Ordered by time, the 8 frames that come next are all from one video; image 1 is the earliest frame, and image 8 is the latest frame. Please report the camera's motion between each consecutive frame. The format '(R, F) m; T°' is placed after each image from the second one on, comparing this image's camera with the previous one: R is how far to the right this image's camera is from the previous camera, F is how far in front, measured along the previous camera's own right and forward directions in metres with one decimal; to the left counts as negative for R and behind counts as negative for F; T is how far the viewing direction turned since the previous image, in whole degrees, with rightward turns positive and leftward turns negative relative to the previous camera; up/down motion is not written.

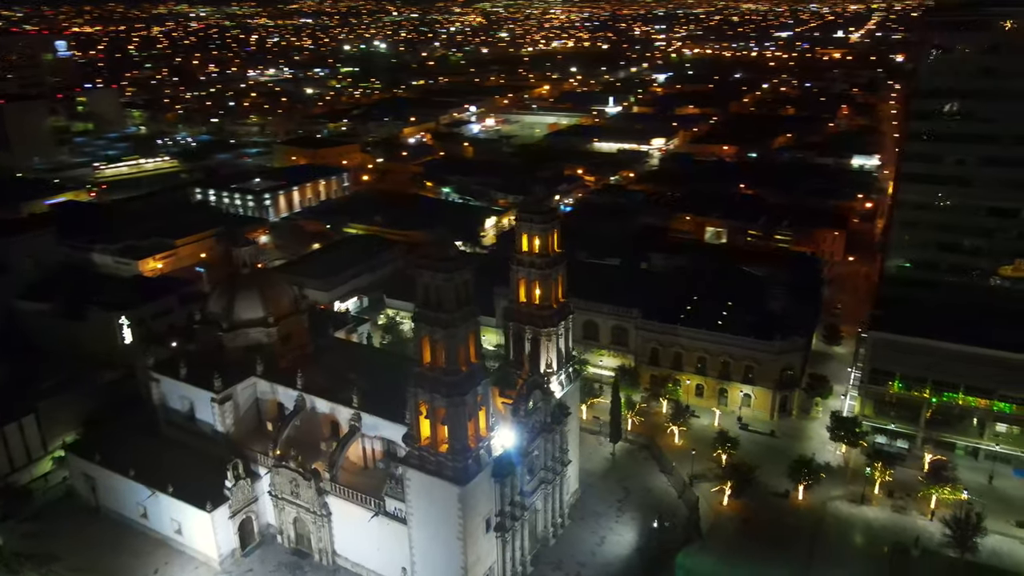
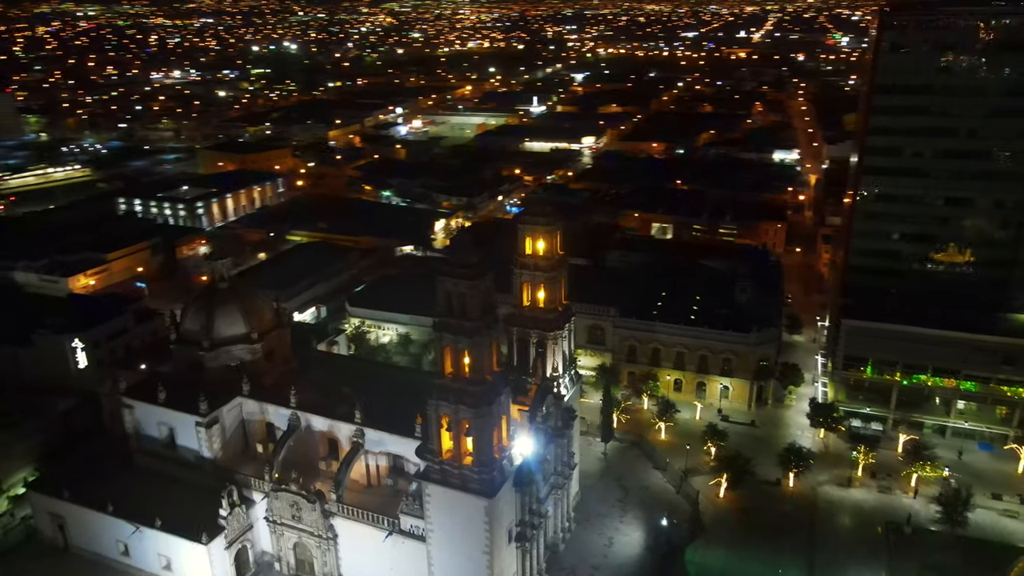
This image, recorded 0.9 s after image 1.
(-4.0, +0.9) m; +6°
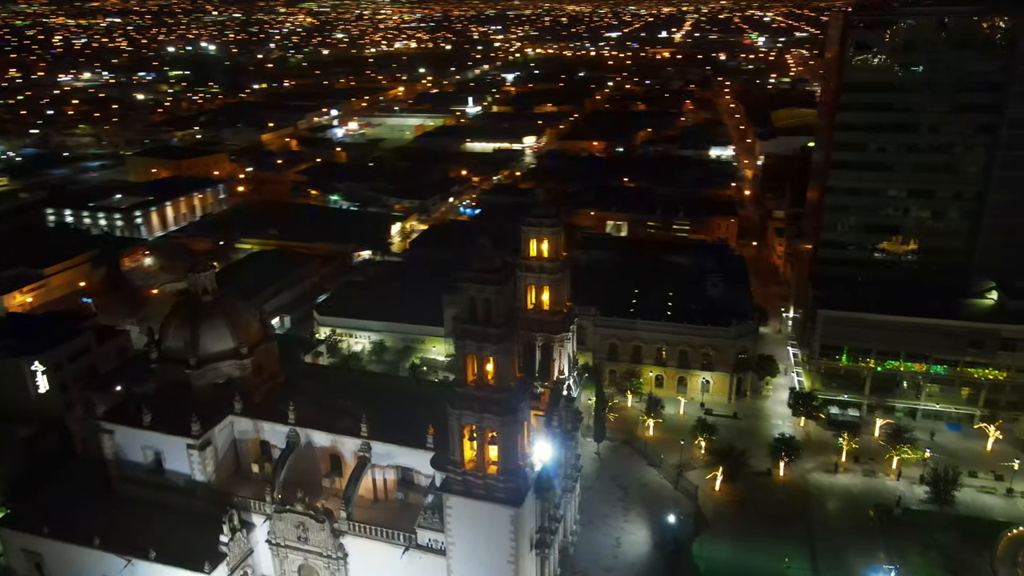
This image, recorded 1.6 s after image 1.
(-3.4, +0.7) m; +5°
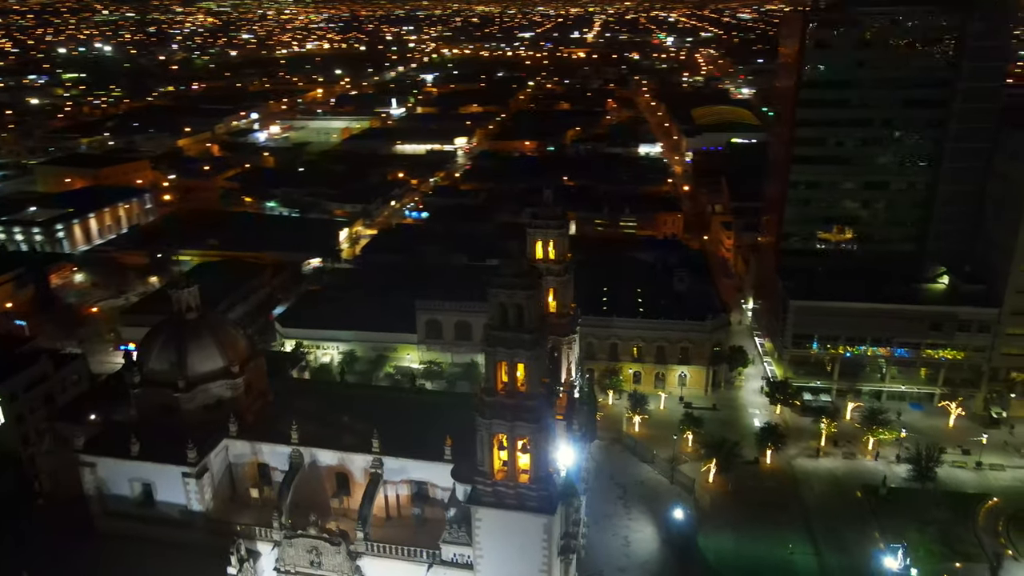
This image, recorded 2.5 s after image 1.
(-4.0, +0.8) m; +6°
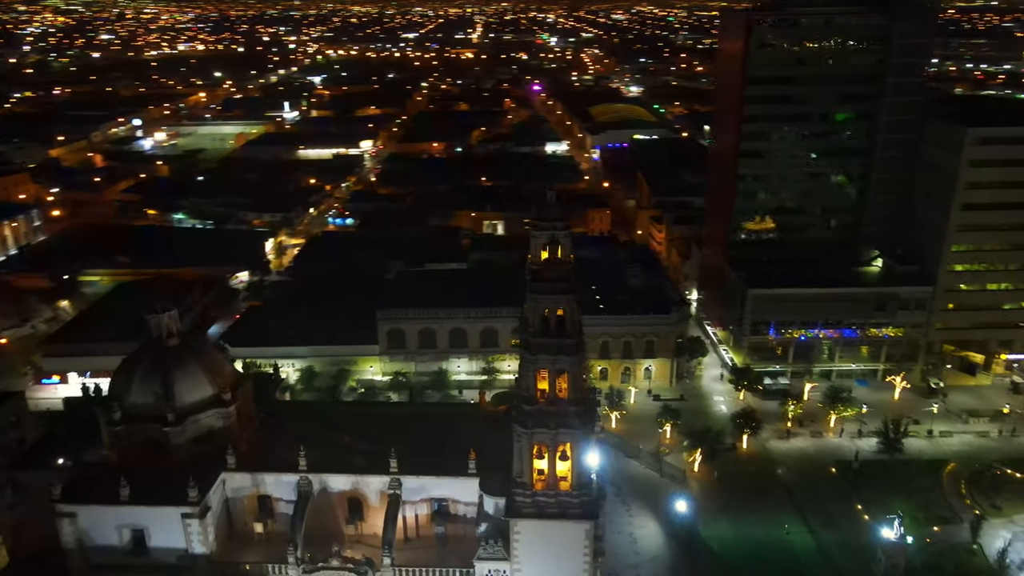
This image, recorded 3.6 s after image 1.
(-5.1, +1.1) m; +8°
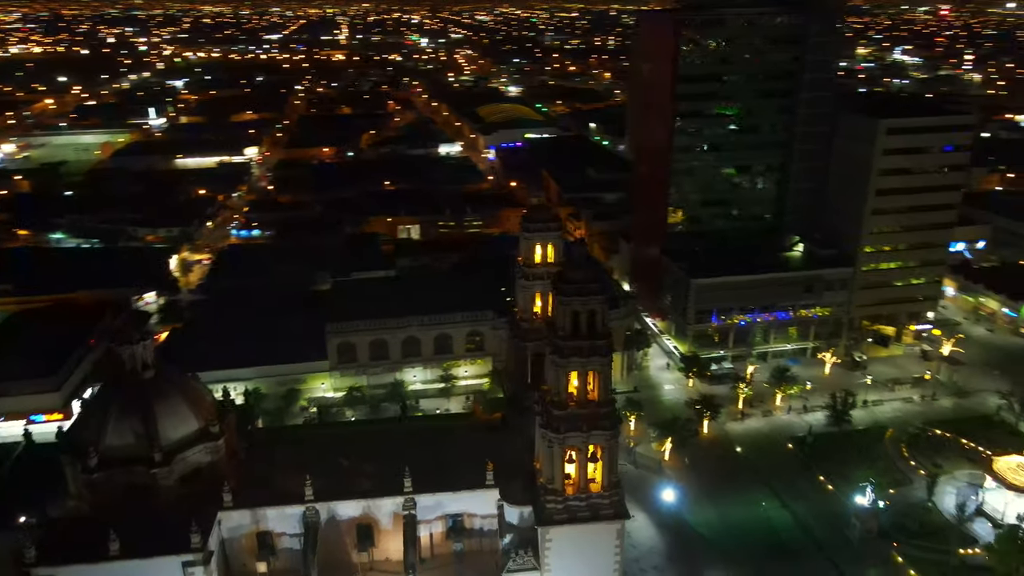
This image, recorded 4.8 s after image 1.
(-5.1, +1.0) m; +9°
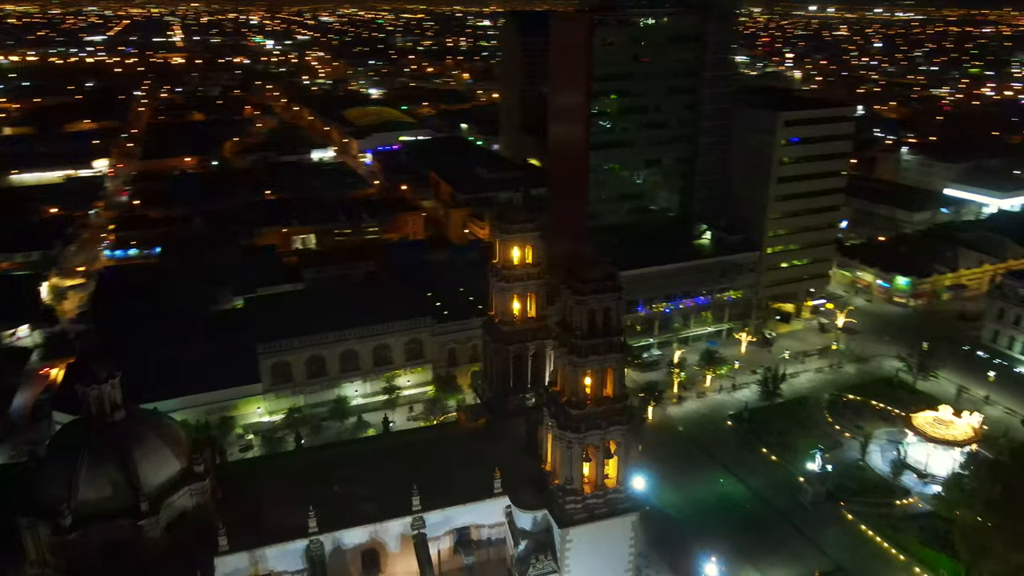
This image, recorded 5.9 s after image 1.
(-5.1, +0.9) m; +11°
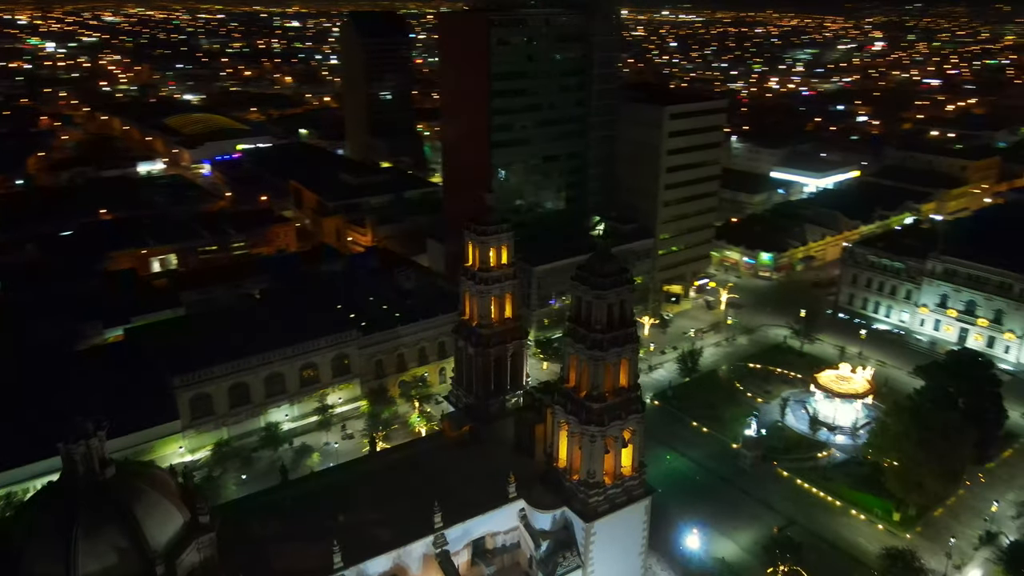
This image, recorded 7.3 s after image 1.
(-6.3, +1.0) m; +13°
